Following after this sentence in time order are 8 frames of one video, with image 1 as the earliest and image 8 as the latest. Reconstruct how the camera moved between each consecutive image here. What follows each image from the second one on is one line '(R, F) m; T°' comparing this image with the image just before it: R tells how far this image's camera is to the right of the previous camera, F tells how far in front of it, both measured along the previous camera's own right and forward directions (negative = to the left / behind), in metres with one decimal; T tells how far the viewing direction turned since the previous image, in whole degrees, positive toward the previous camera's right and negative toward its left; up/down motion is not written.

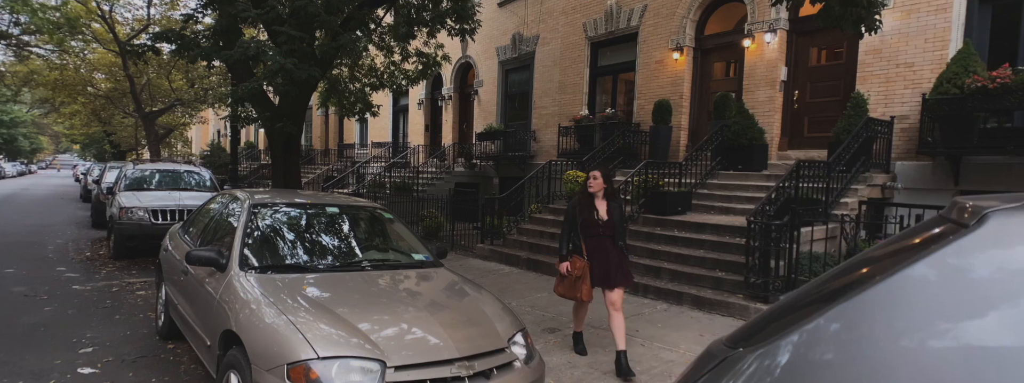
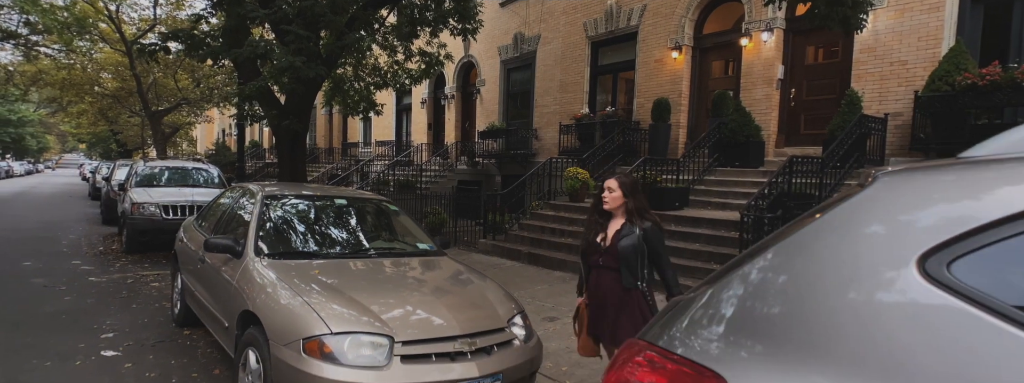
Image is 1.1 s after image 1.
(0.0, -0.2) m; 0°
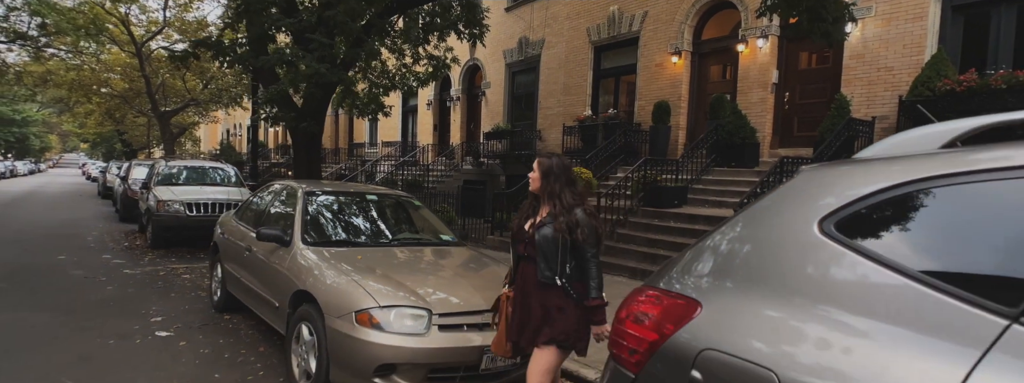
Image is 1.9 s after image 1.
(-0.1, -0.5) m; 0°
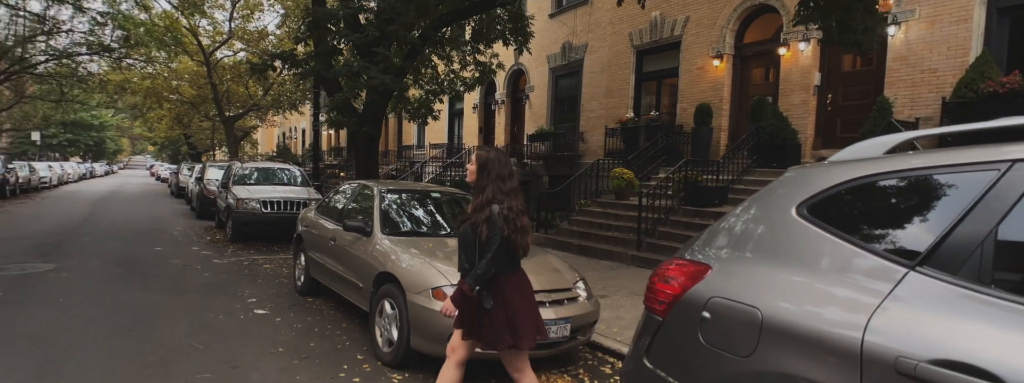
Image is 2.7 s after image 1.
(-0.1, -0.6) m; -5°
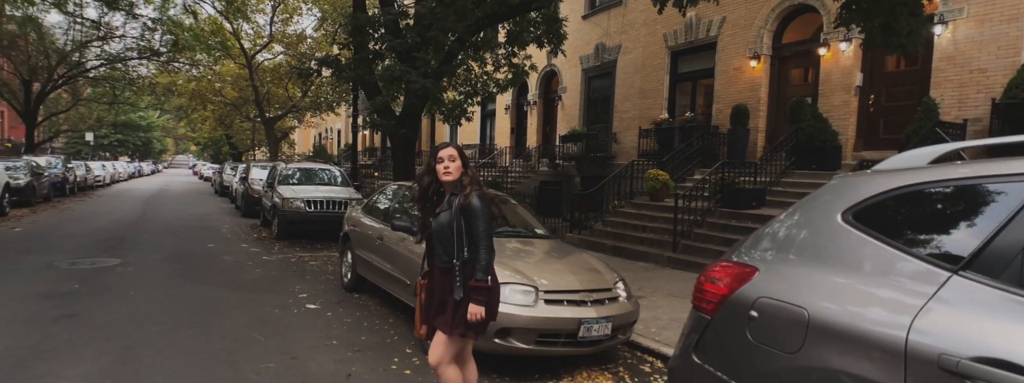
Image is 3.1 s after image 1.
(-0.1, -0.2) m; -3°
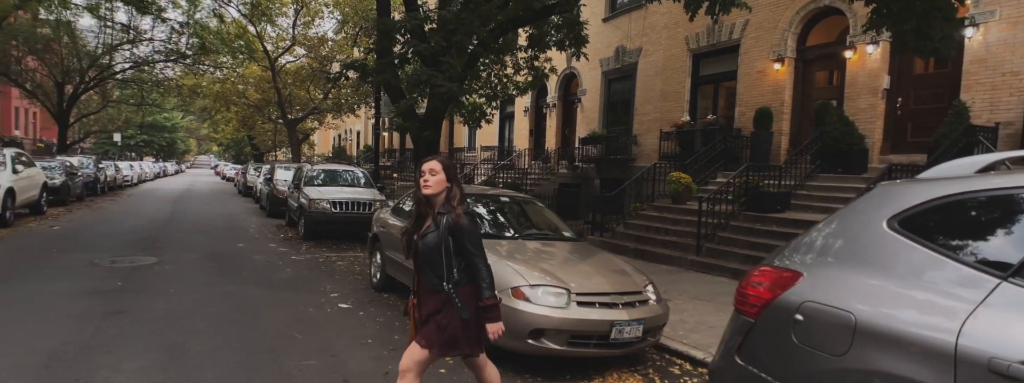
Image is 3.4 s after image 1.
(-0.1, -0.1) m; -2°
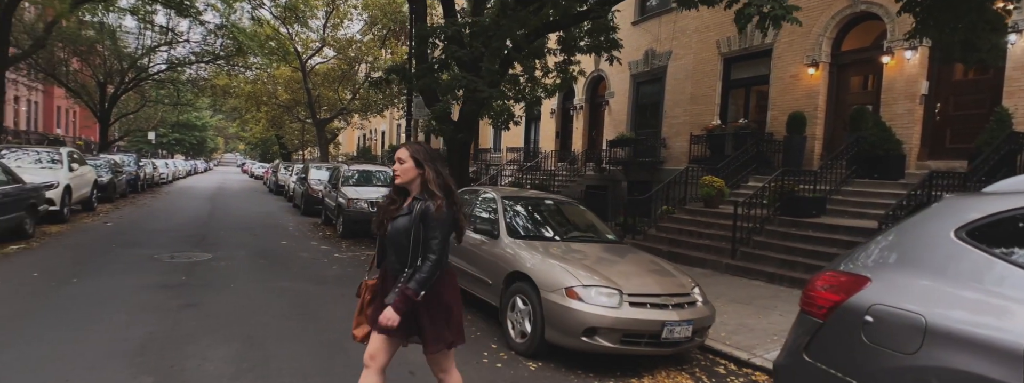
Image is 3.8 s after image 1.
(-0.3, -0.2) m; -2°
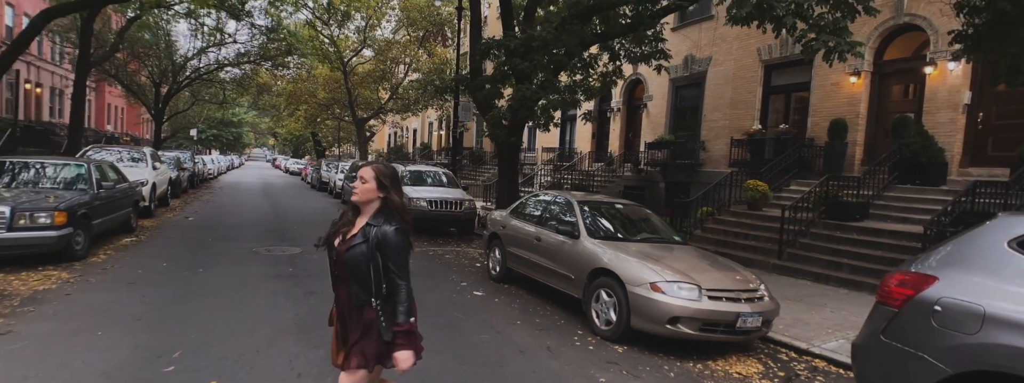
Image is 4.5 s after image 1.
(-0.7, -0.7) m; -2°
